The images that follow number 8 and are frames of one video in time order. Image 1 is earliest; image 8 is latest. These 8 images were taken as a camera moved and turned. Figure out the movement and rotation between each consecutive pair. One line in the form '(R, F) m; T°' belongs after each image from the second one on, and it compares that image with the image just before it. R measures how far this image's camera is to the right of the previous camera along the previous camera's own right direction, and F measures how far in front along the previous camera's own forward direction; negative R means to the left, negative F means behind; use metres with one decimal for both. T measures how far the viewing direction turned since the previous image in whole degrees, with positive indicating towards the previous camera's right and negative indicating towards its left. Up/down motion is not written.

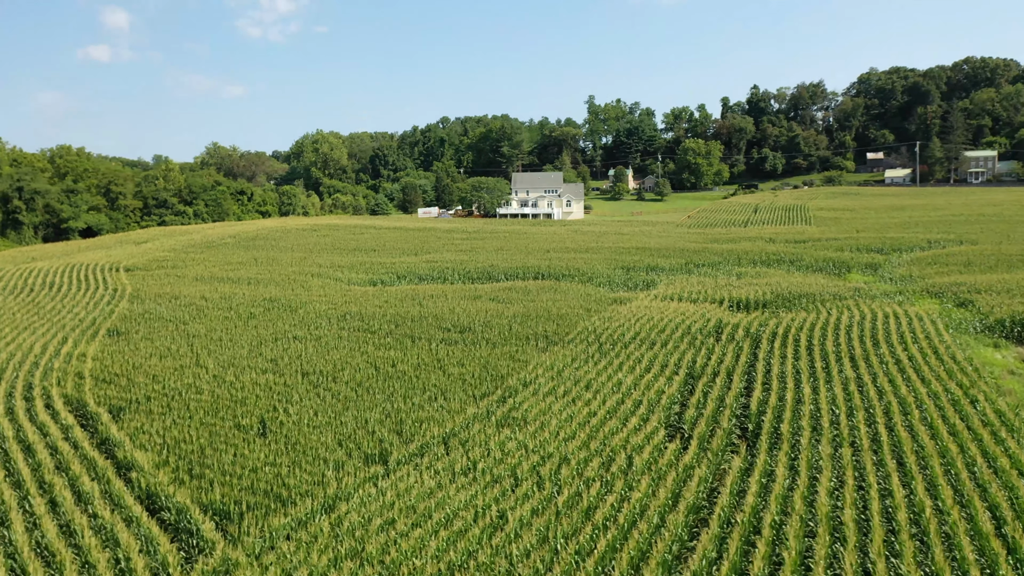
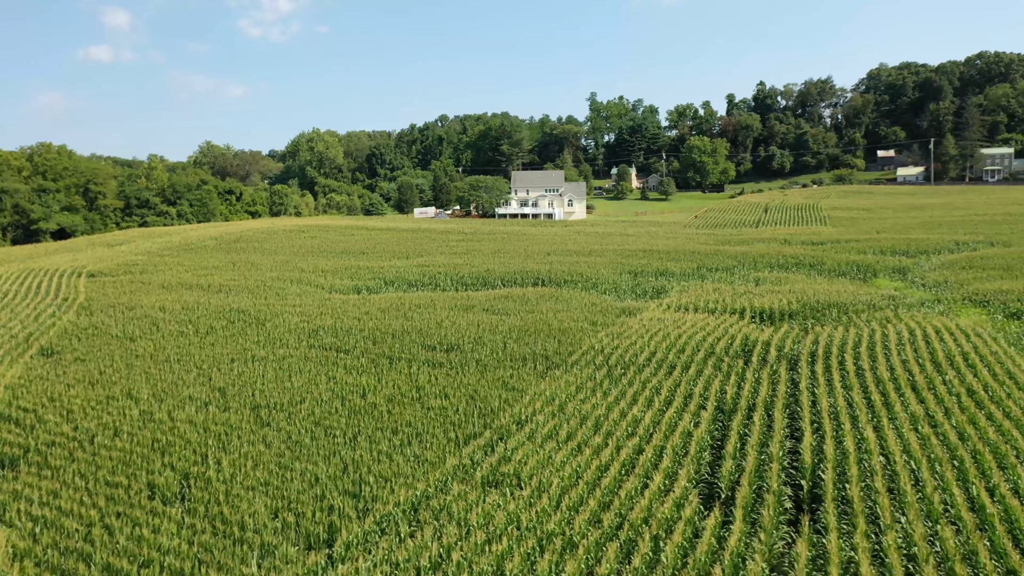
(+0.1, +2.1) m; 0°
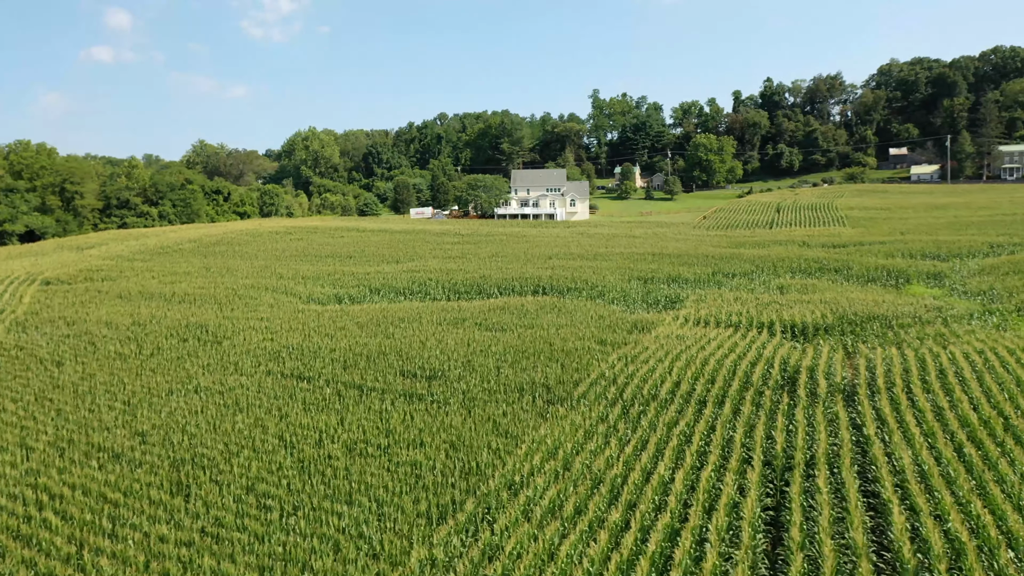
(+0.1, +2.2) m; 0°
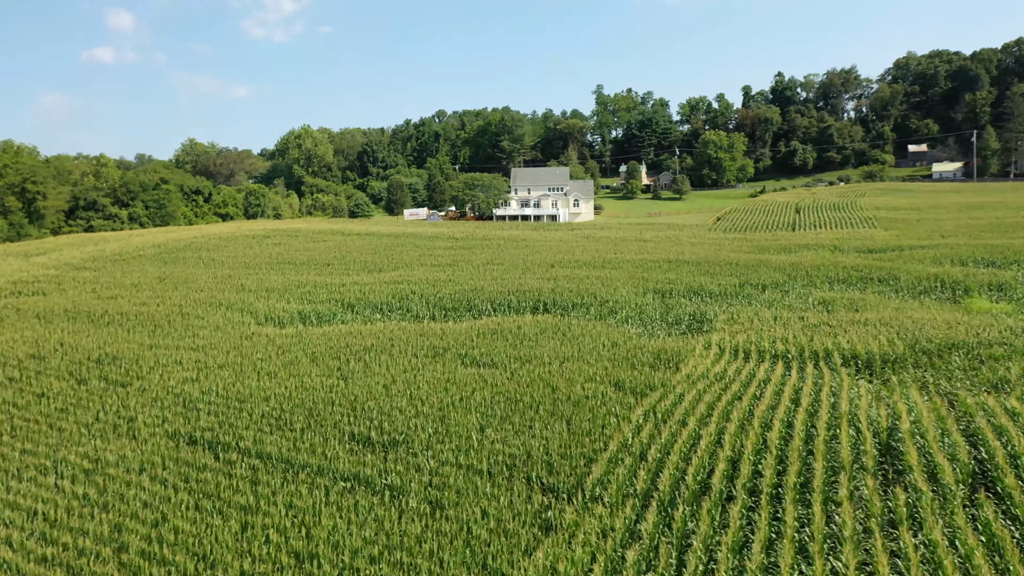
(+0.2, +3.1) m; 0°
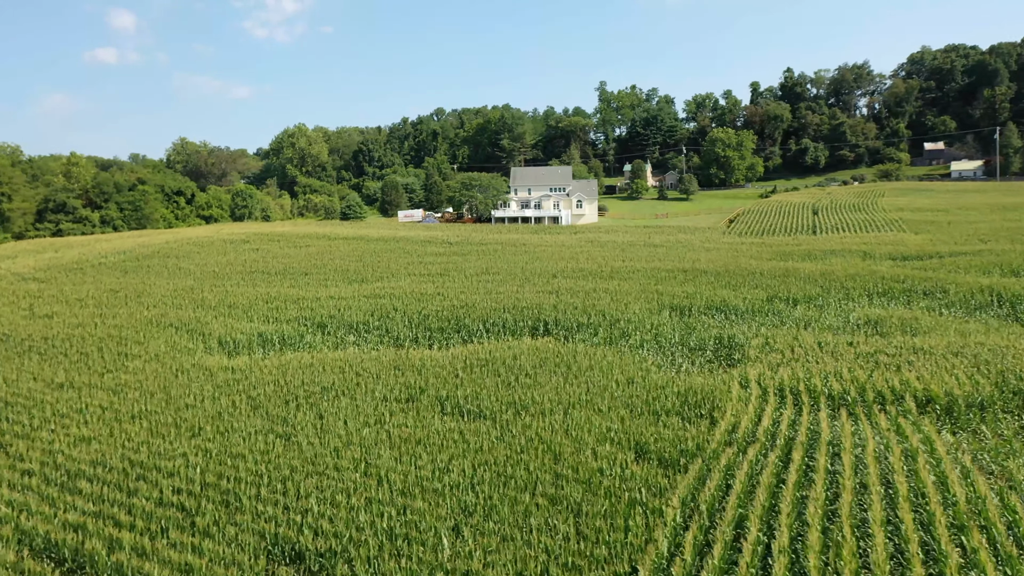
(+0.1, +2.5) m; 0°
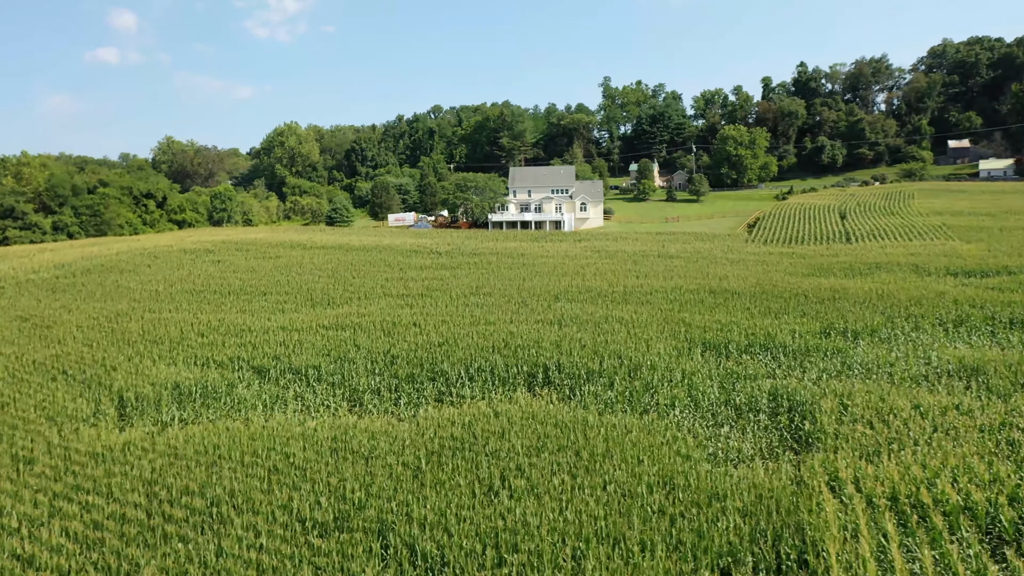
(+0.2, +3.4) m; 0°
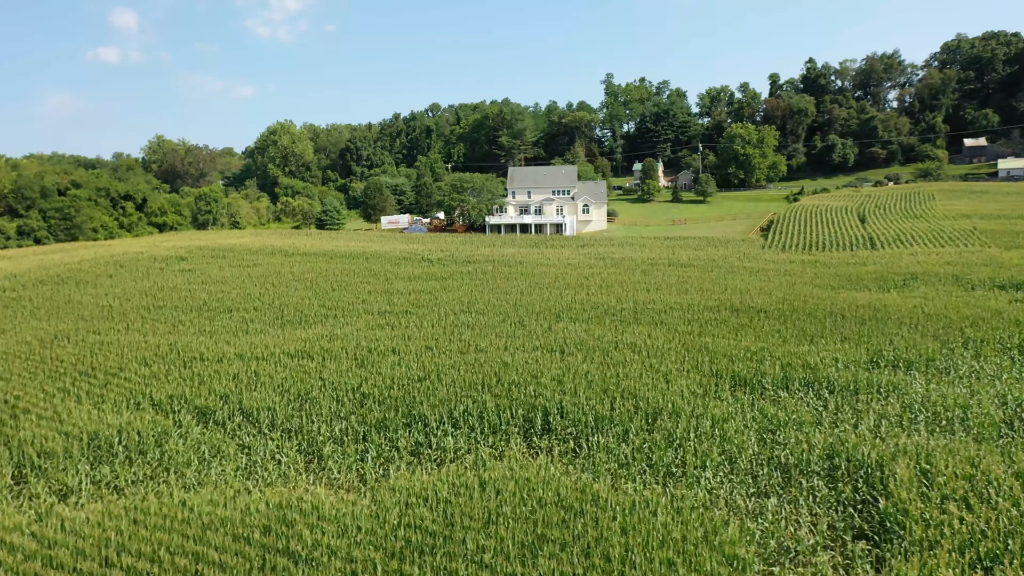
(+0.1, +2.1) m; 0°
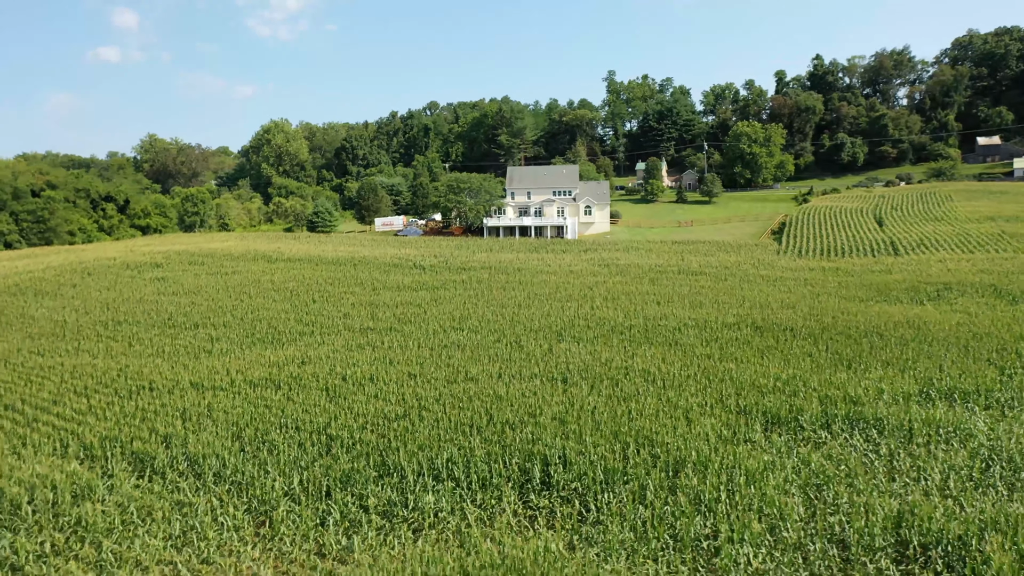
(+0.1, +1.7) m; 0°
